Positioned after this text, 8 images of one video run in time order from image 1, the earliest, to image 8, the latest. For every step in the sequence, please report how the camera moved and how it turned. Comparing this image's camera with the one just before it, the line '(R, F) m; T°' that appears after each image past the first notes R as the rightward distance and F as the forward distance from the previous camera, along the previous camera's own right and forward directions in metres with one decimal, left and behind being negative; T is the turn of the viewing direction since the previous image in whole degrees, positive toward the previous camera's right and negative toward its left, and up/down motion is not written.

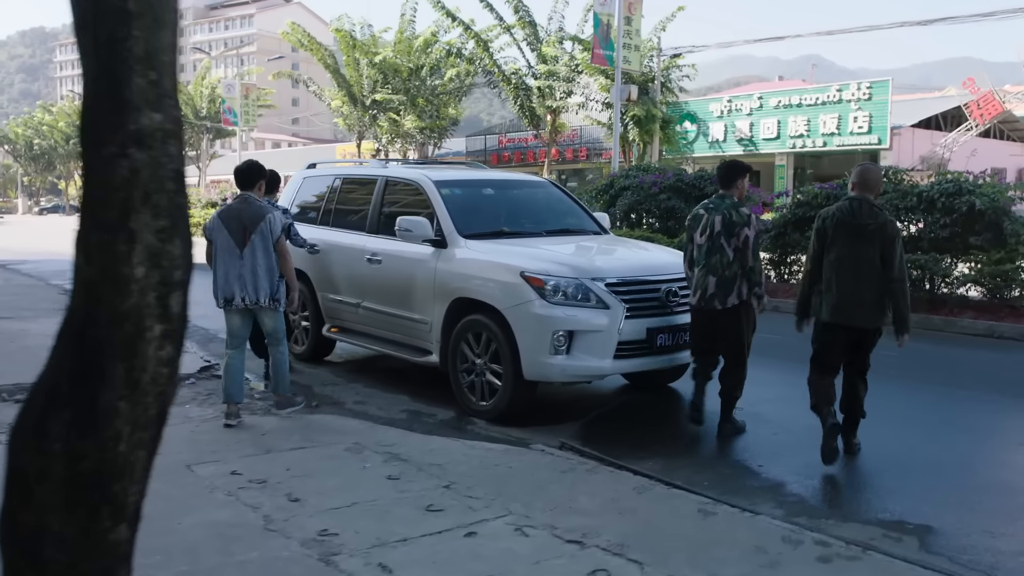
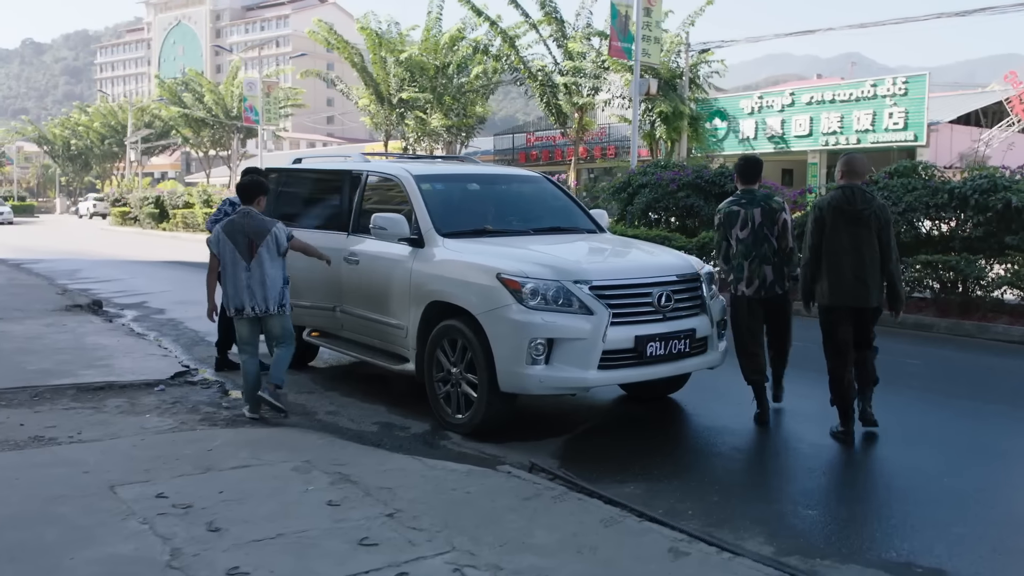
(+0.4, +0.5) m; -2°
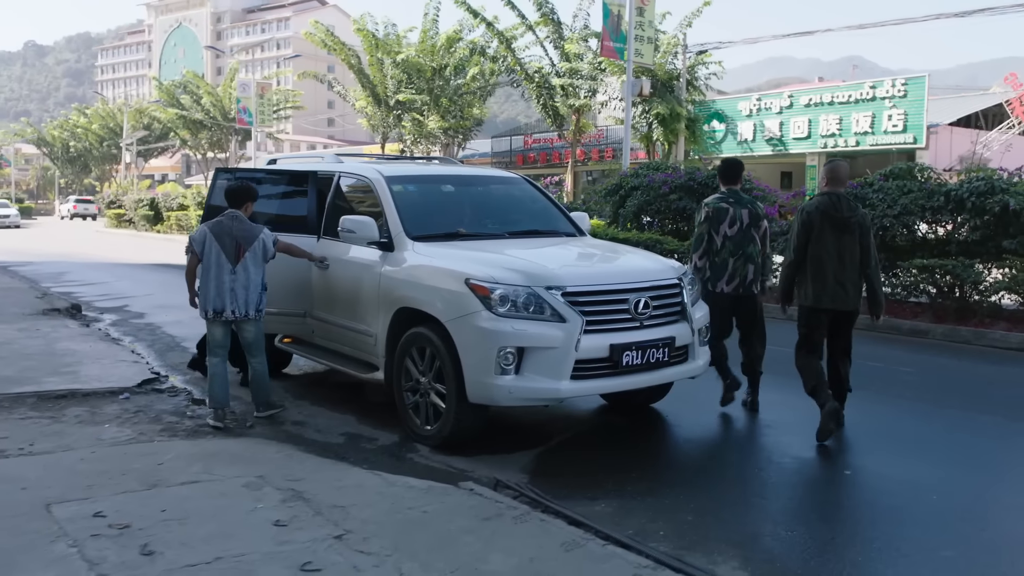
(+0.2, +0.2) m; 0°
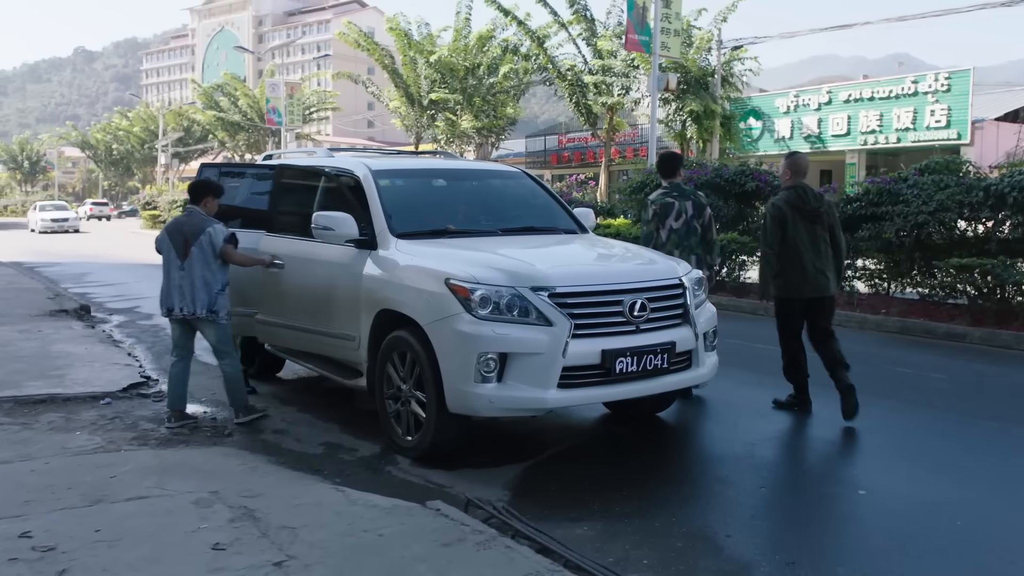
(+0.3, +0.4) m; -2°
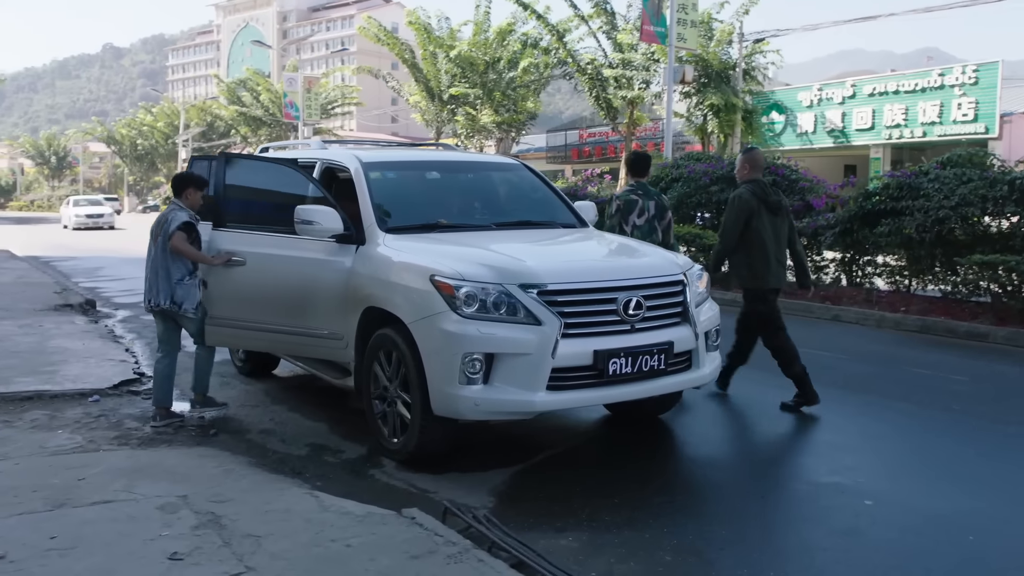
(+0.2, +0.2) m; -1°
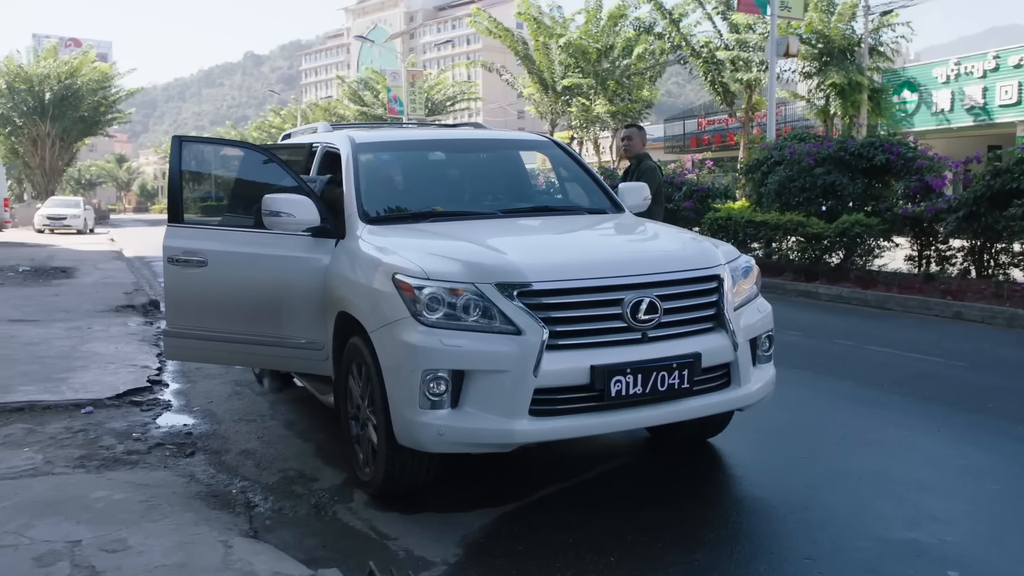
(+0.6, +1.0) m; -8°
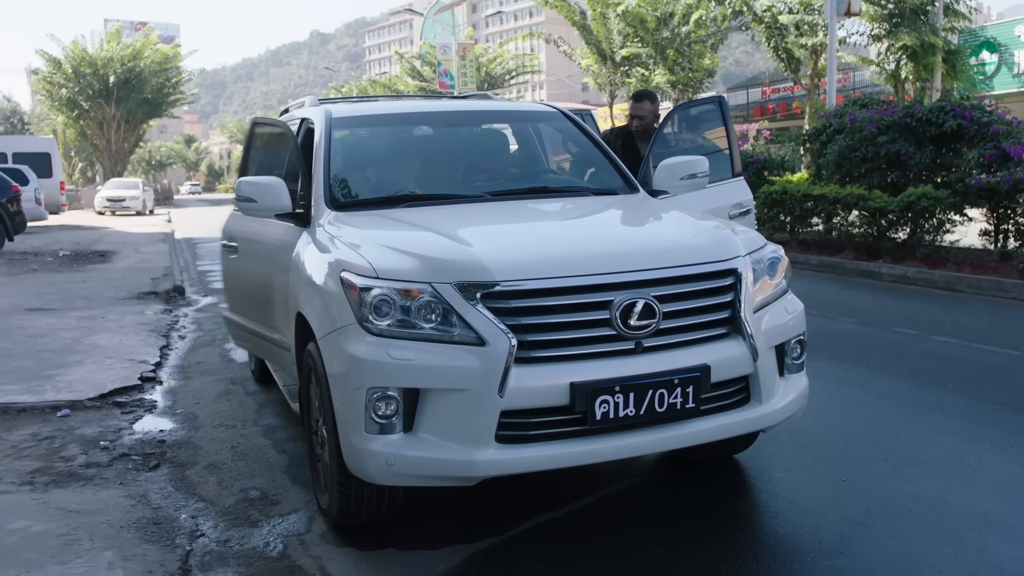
(+0.3, +0.6) m; -4°
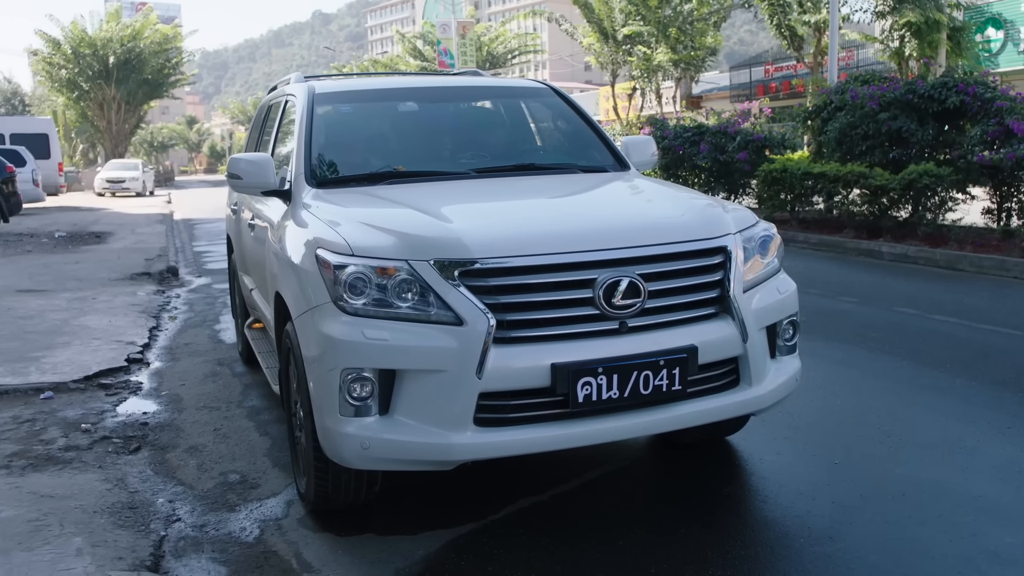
(+0.1, +0.1) m; 0°
